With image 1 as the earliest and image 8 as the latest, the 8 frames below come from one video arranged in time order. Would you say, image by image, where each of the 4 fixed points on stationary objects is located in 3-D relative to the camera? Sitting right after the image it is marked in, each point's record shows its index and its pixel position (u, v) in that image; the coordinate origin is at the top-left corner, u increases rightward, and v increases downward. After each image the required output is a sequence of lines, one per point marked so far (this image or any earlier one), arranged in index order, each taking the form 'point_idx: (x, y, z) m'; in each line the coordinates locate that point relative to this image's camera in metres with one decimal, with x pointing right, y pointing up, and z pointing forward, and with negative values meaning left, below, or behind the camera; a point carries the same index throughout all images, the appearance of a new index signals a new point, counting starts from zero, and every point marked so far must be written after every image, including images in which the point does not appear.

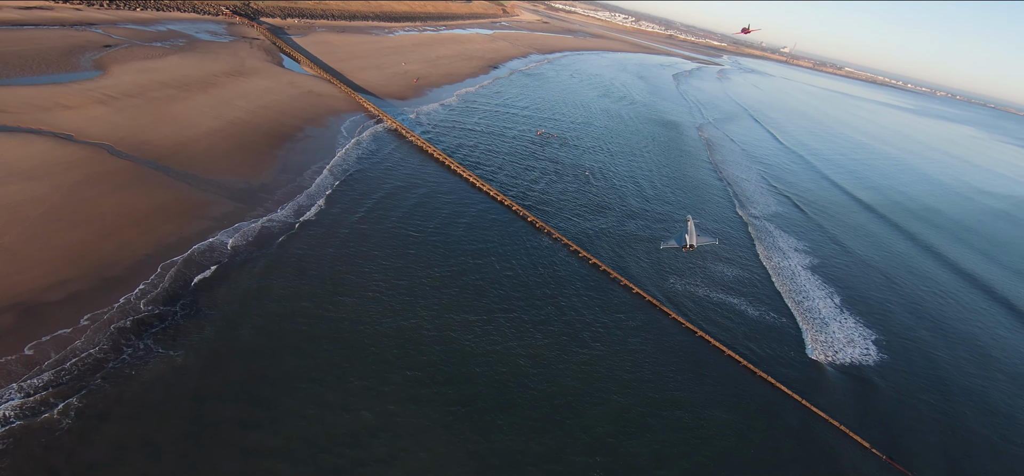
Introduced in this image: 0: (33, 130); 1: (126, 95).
0: (-12.7, +2.9, +13.5) m
1: (-13.2, +4.9, +17.4) m
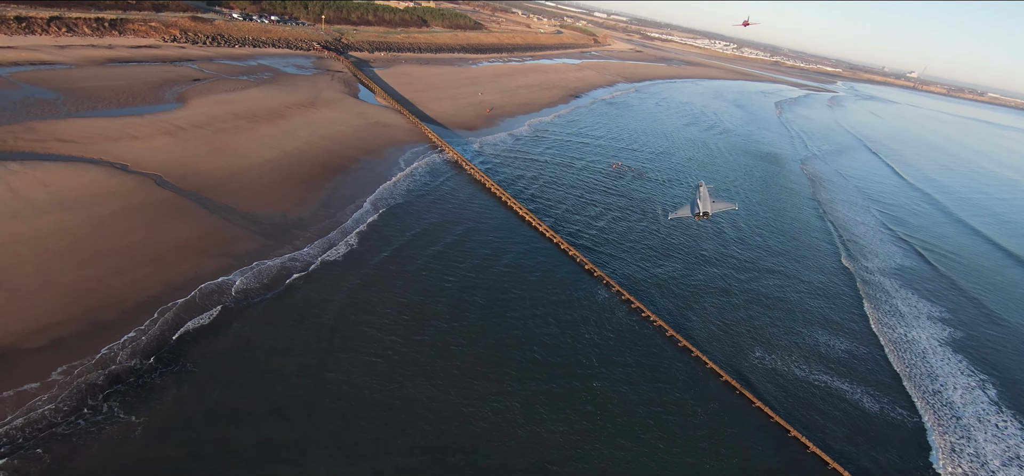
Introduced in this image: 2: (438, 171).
0: (-11.4, +2.1, +13.9) m
1: (-11.1, +4.0, +17.9) m
2: (-2.9, +2.6, +19.9) m
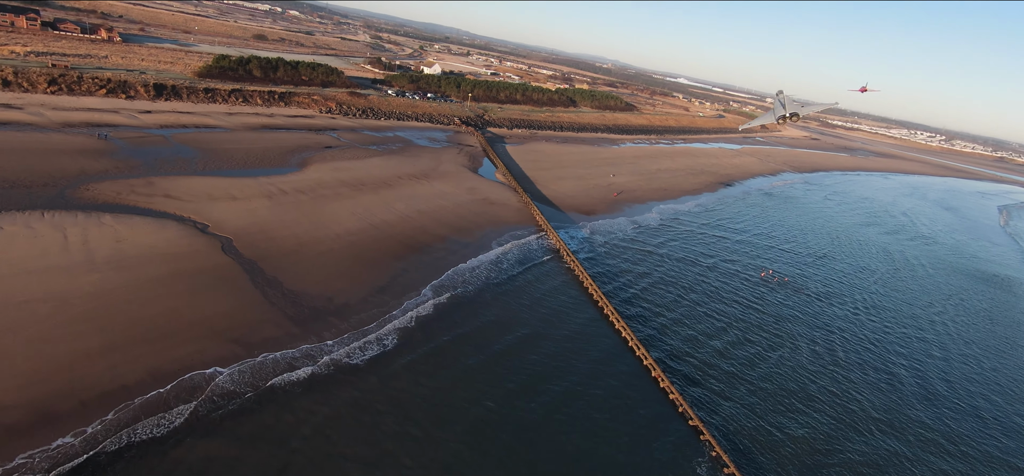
0: (-9.2, +0.6, +14.1) m
1: (-7.6, +1.7, +18.1) m
2: (+0.7, -0.8, +17.4) m
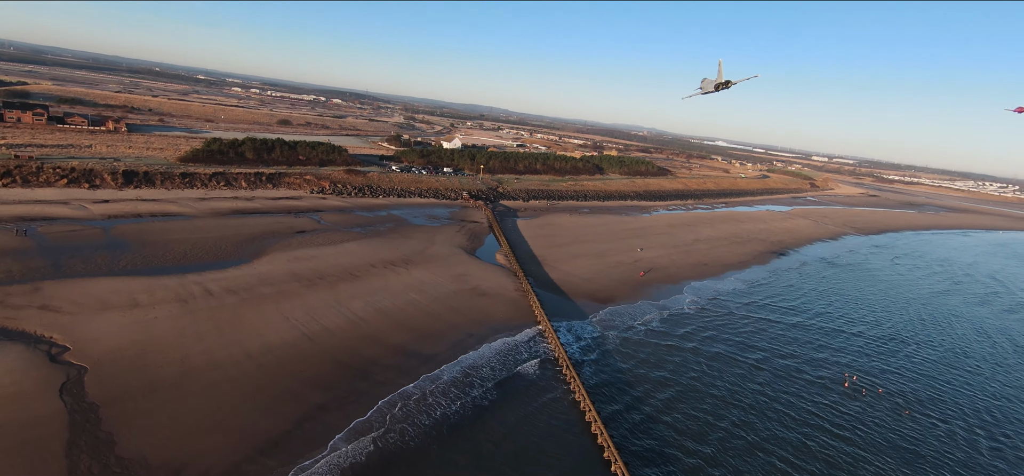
0: (-10.0, -2.1, +10.8) m
1: (-8.1, -1.5, +14.7) m
2: (+0.1, -3.5, +13.1) m
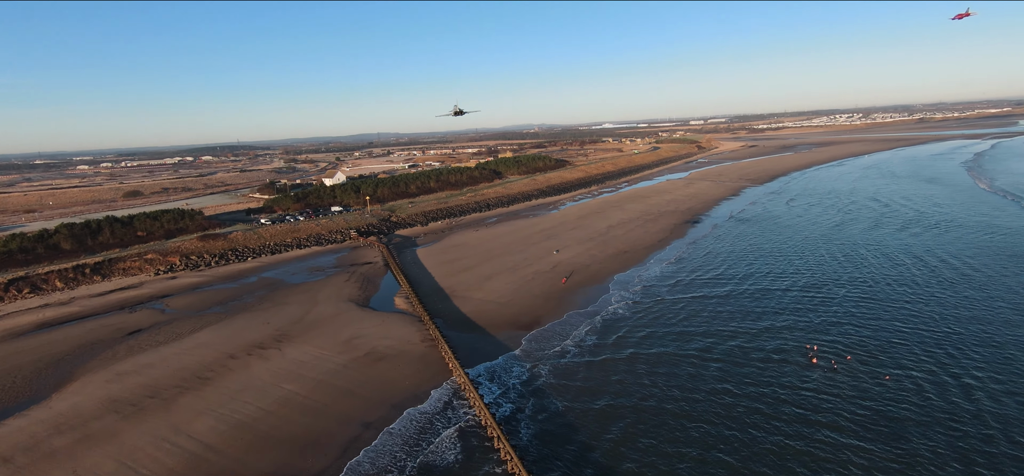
0: (-11.3, -5.2, +6.0) m
1: (-10.2, -4.3, +10.1) m
2: (-1.6, -4.5, +9.8) m
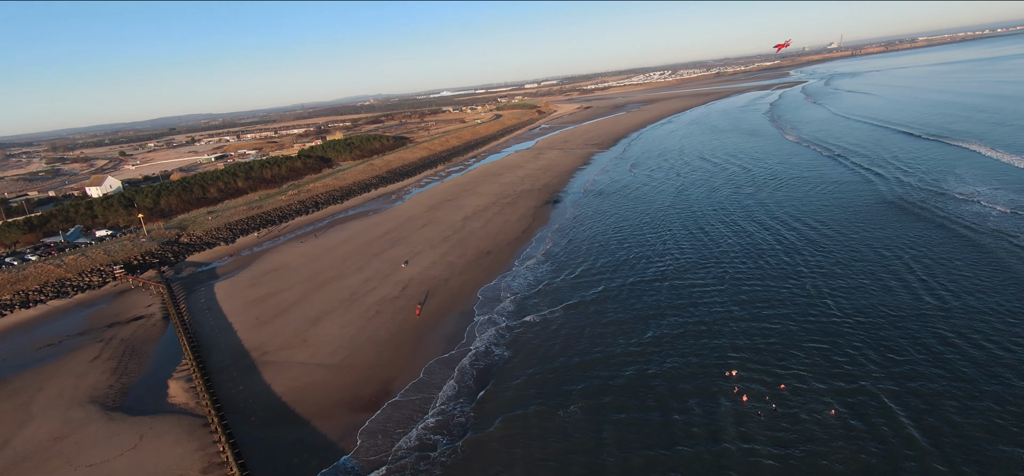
0: (-11.2, -8.1, -1.3) m
1: (-11.5, -6.9, +2.9) m
2: (-3.2, -5.9, +5.0) m
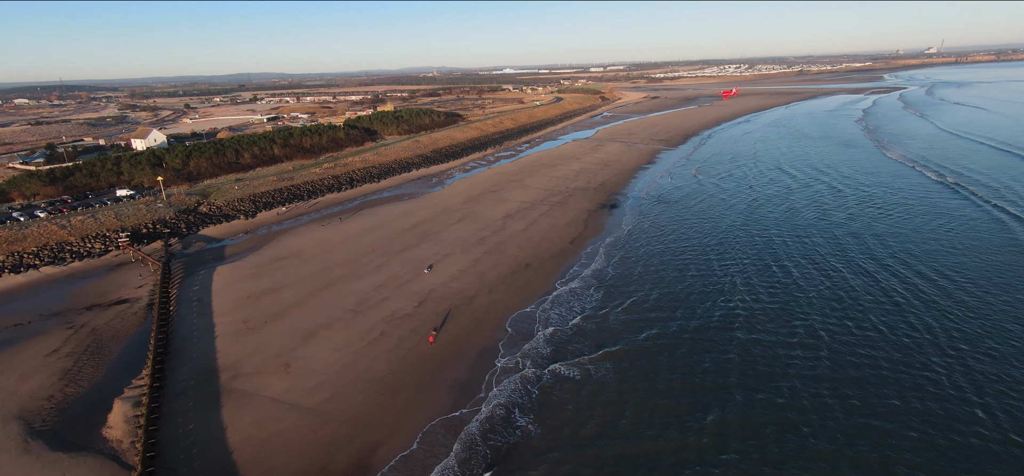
0: (-12.6, -8.0, -3.3) m
1: (-12.3, -6.6, +0.9) m
2: (-3.7, -6.5, +2.1) m
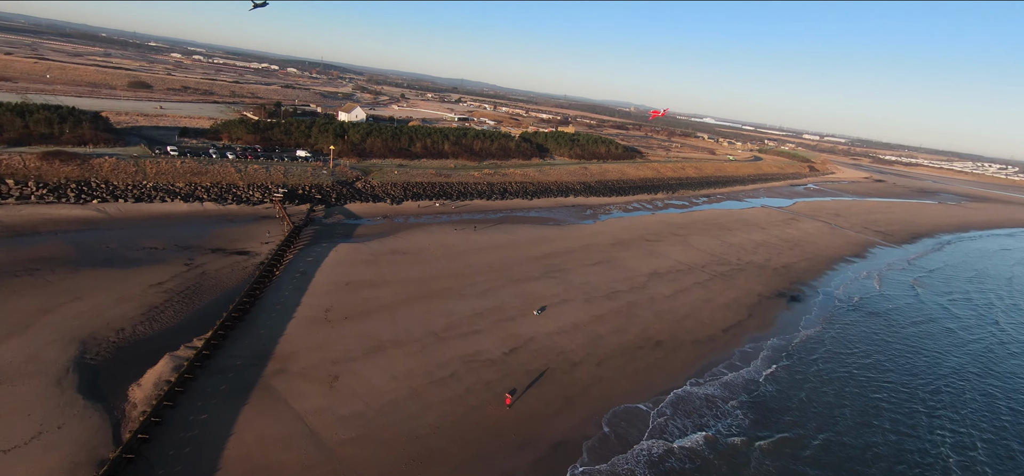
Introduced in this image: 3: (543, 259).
0: (-16.0, -4.3, -2.2) m
1: (-14.2, -3.5, +1.7) m
2: (-5.9, -5.6, +0.3) m
3: (+1.3, -0.8, +19.6) m
